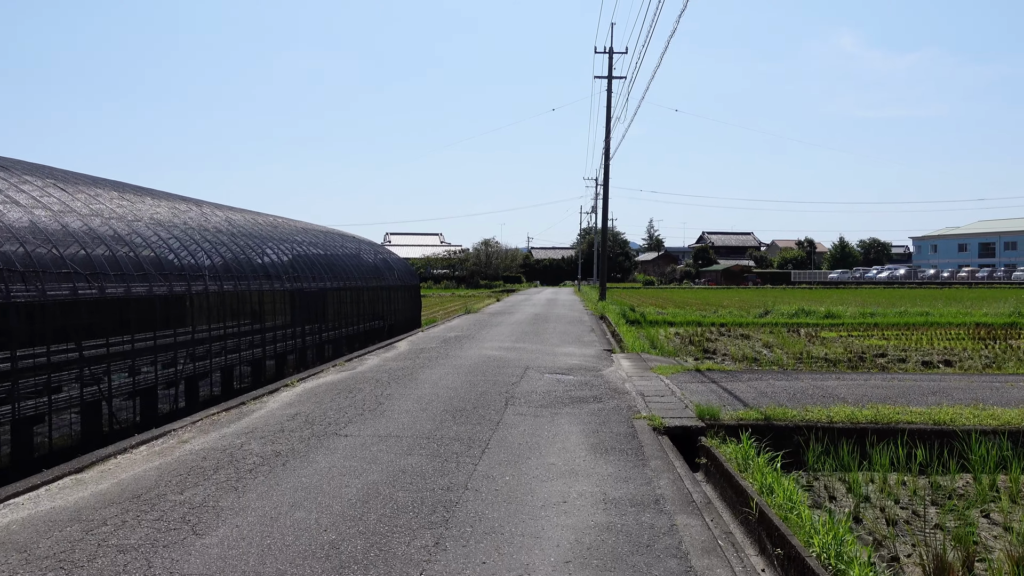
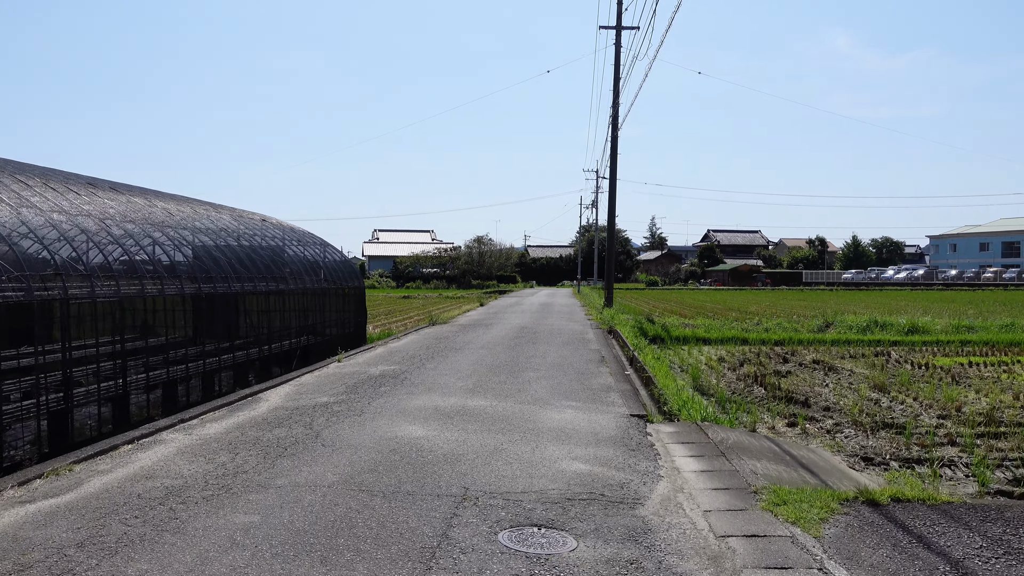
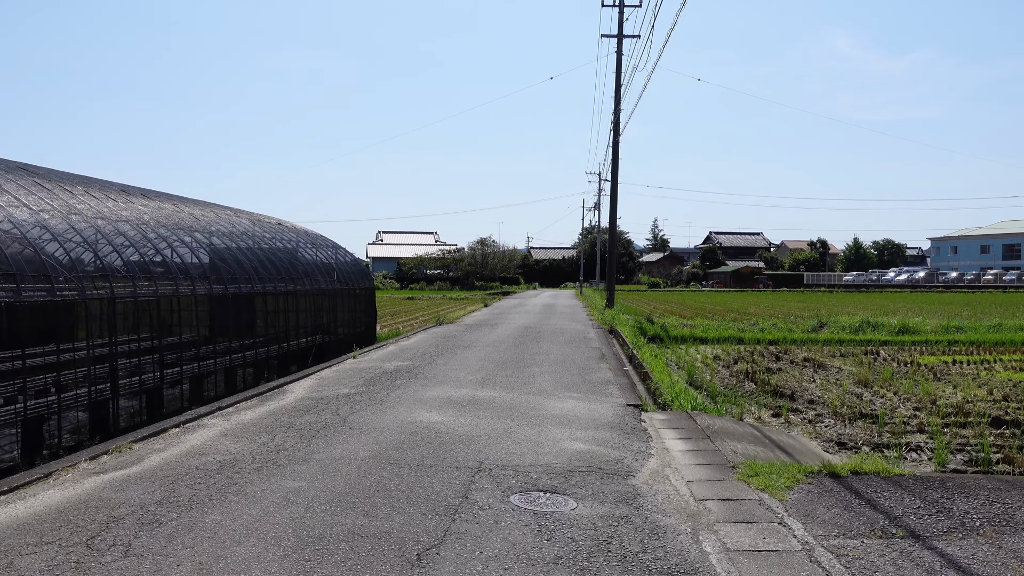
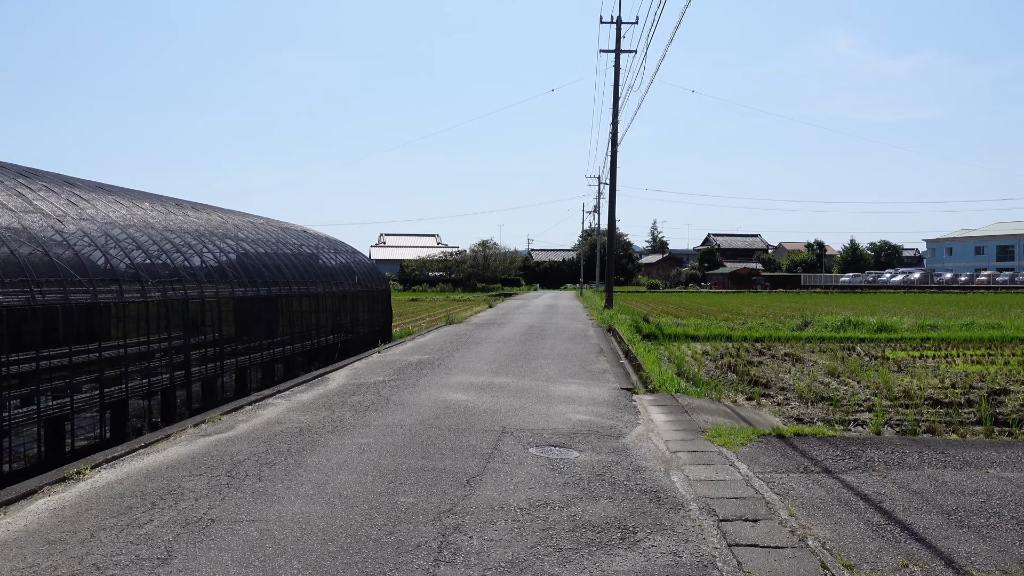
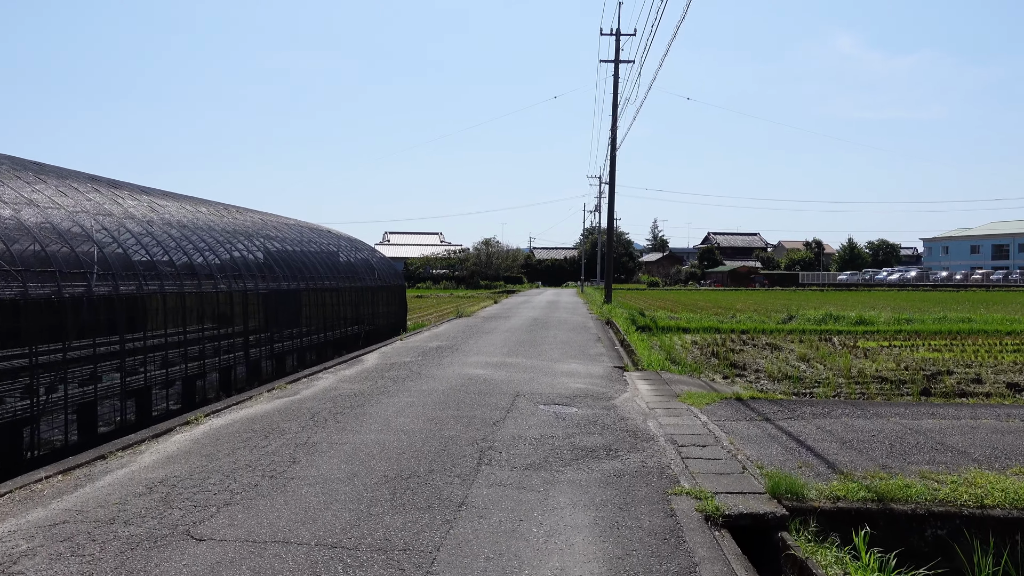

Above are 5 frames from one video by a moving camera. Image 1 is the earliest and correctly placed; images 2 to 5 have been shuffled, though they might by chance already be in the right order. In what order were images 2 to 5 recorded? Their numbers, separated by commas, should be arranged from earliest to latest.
5, 4, 3, 2
